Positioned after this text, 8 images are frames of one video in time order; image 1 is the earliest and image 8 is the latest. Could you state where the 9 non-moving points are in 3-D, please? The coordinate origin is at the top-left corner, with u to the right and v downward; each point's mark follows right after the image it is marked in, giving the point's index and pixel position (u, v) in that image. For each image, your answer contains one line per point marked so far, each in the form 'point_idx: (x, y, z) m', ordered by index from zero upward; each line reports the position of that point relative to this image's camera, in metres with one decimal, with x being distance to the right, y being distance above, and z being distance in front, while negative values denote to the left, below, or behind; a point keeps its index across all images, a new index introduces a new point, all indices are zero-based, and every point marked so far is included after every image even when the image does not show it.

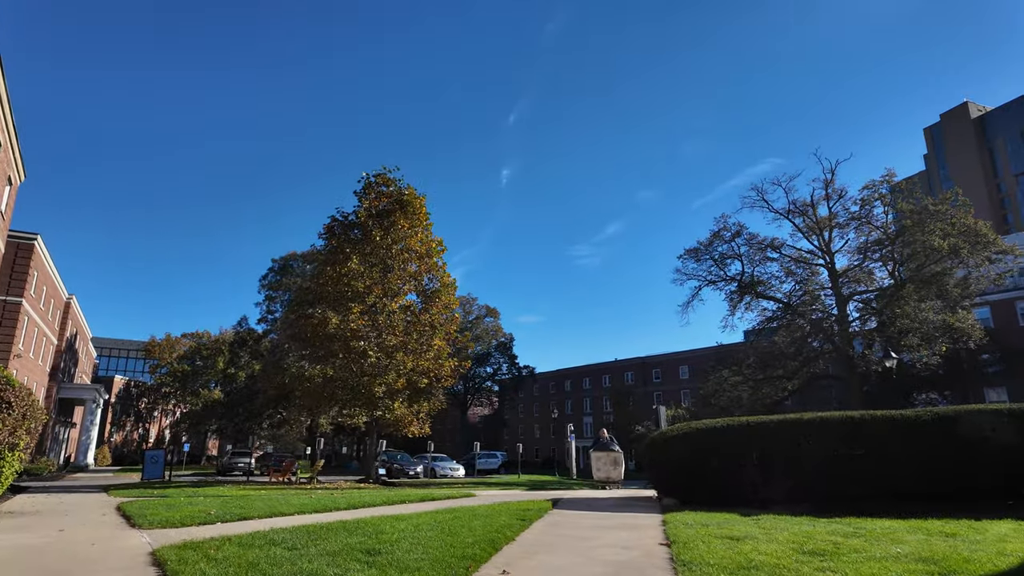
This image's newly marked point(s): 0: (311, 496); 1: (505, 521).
0: (-4.6, -4.7, +13.4) m
1: (-0.1, -3.3, +8.3) m
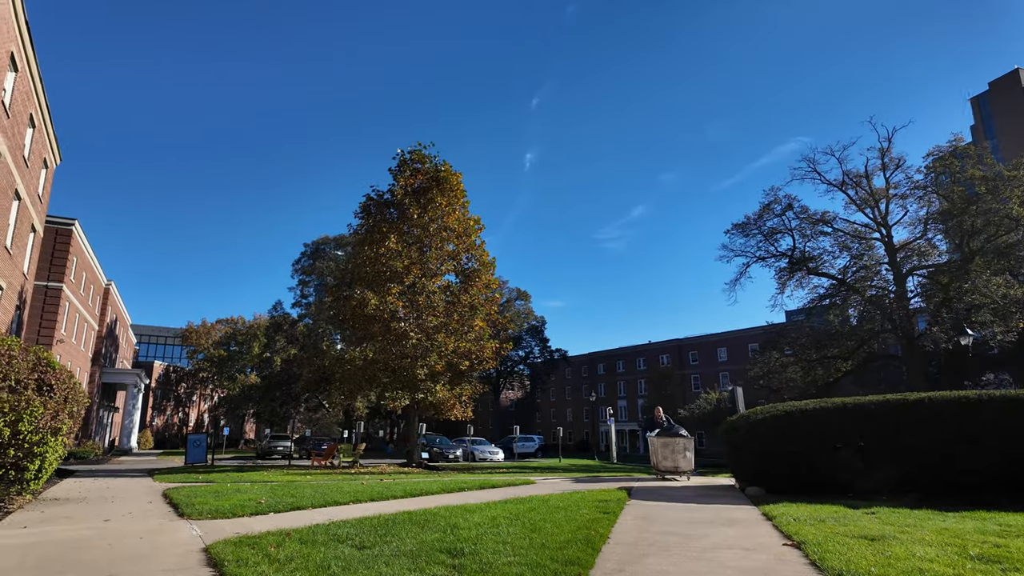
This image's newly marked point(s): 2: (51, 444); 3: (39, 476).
0: (-3.2, -4.2, +12.7) m
1: (+1.0, -2.9, +7.4) m
2: (-8.3, -2.8, +10.7) m
3: (-8.5, -3.4, +10.7) m
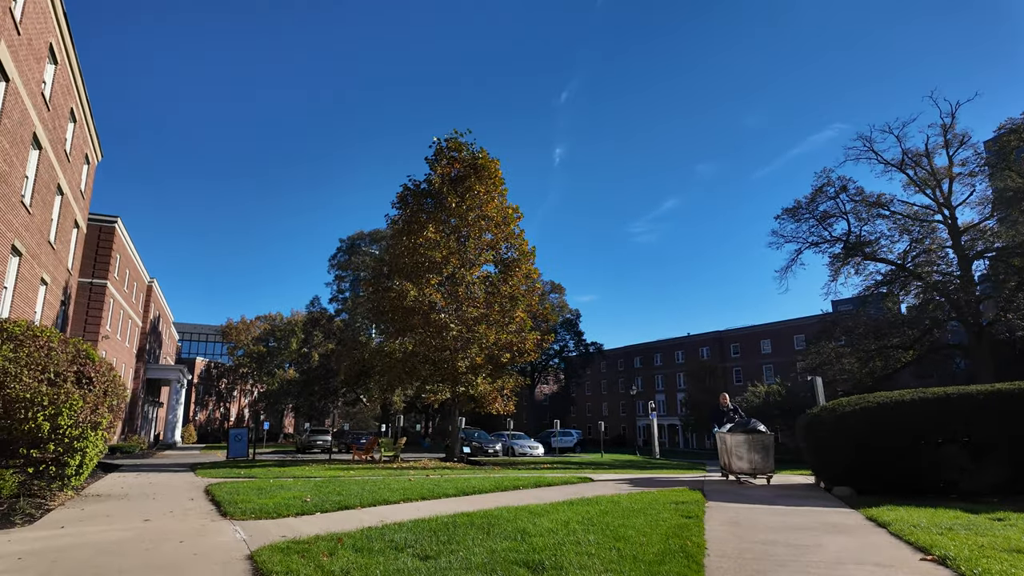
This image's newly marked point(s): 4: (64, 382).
0: (-2.1, -3.9, +12.0) m
1: (+1.8, -2.6, +6.5) m
2: (-7.3, -2.6, +10.3) m
3: (-7.5, -3.2, +10.3) m
4: (-7.7, -1.6, +10.2) m
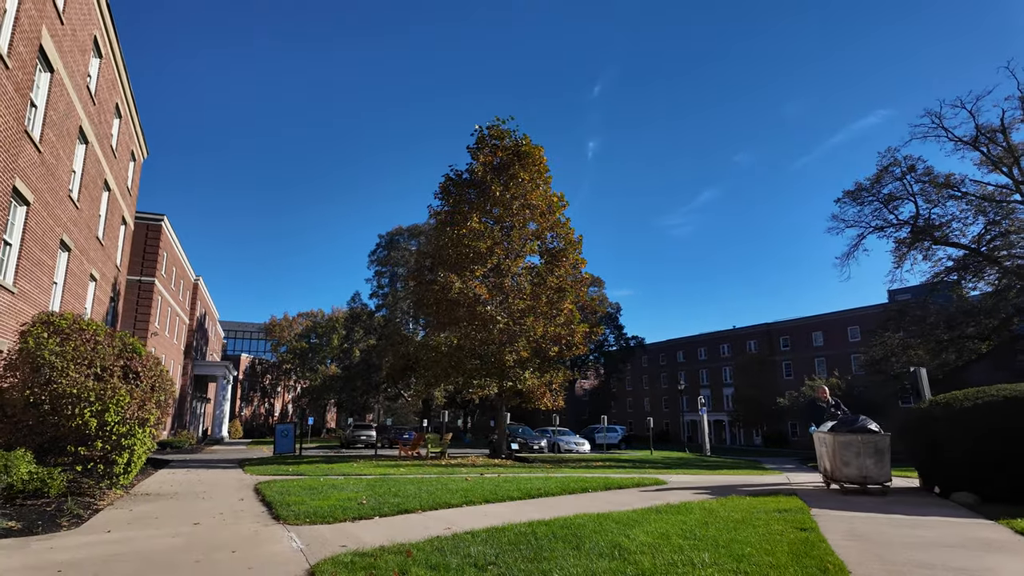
0: (-0.9, -3.6, +11.3) m
1: (+2.6, -2.3, +5.6) m
2: (-6.2, -2.5, +9.9) m
3: (-6.4, -3.1, +9.9) m
4: (-6.6, -1.5, +9.8) m
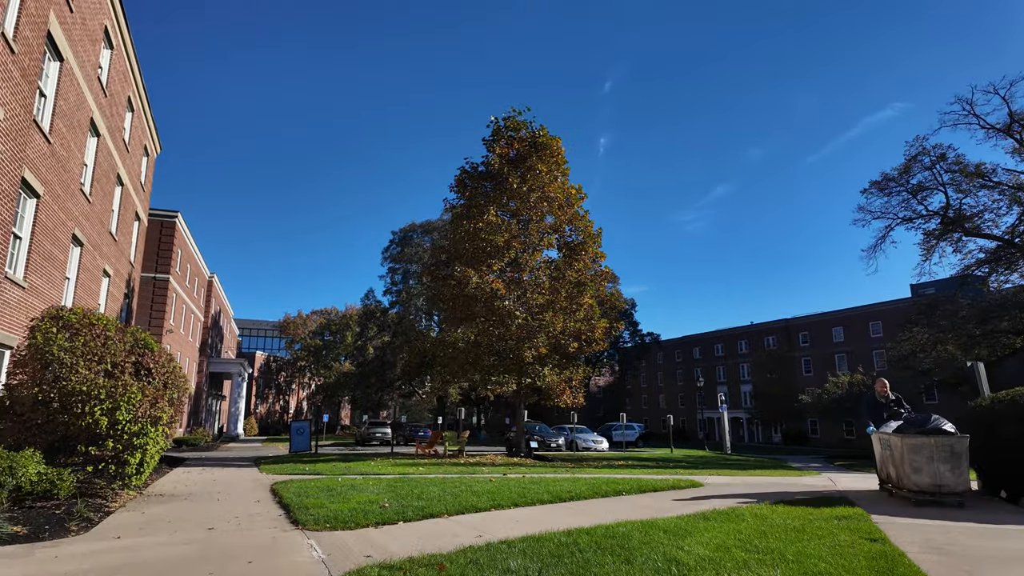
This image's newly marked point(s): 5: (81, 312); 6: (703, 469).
0: (-0.5, -3.5, +10.8) m
1: (+3.0, -2.2, +5.0) m
2: (-5.8, -2.4, +9.5) m
3: (-6.0, -2.9, +9.5) m
4: (-6.2, -1.4, +9.4) m
5: (-7.3, -0.4, +10.1) m
6: (+5.0, -4.7, +15.4) m
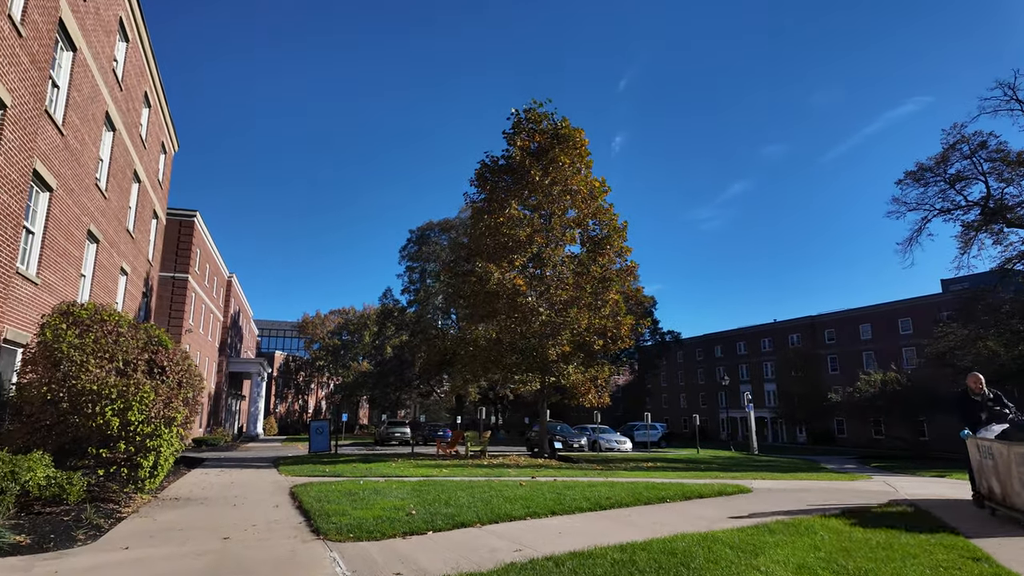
0: (+0.1, -3.4, +10.2) m
1: (+3.3, -2.1, +4.3) m
2: (-5.3, -2.3, +9.0) m
3: (-5.5, -2.8, +9.1) m
4: (-5.7, -1.3, +9.0) m
5: (-6.8, -0.3, +9.7) m
6: (+5.7, -4.6, +14.7) m
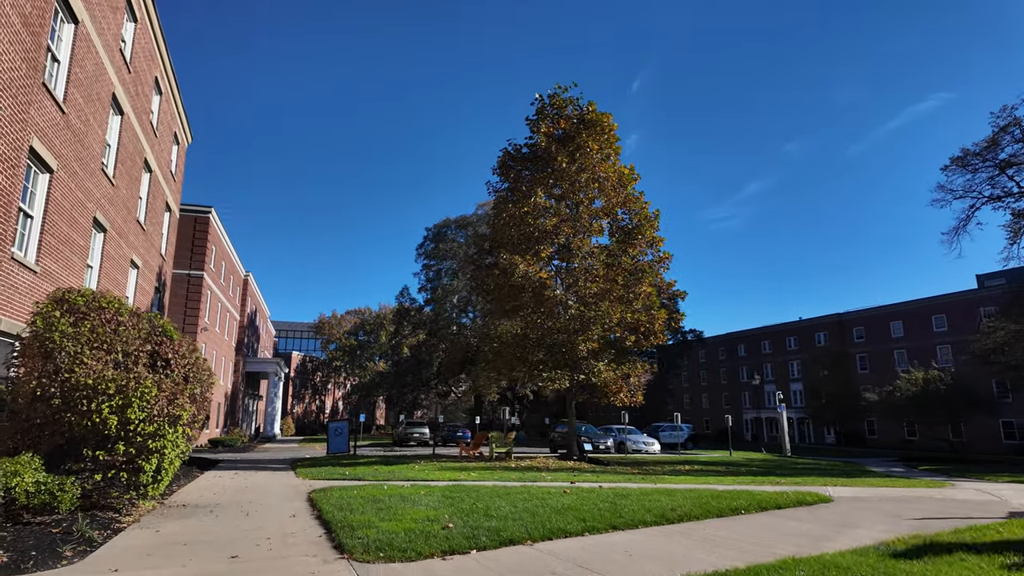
0: (+0.7, -3.1, +9.2) m
1: (+3.8, -1.8, +3.2) m
2: (-4.7, -2.1, +8.1) m
3: (-4.8, -2.6, +8.2) m
4: (-5.1, -1.0, +8.0) m
5: (-6.2, -0.1, +8.8) m
6: (+6.4, -4.3, +13.5) m
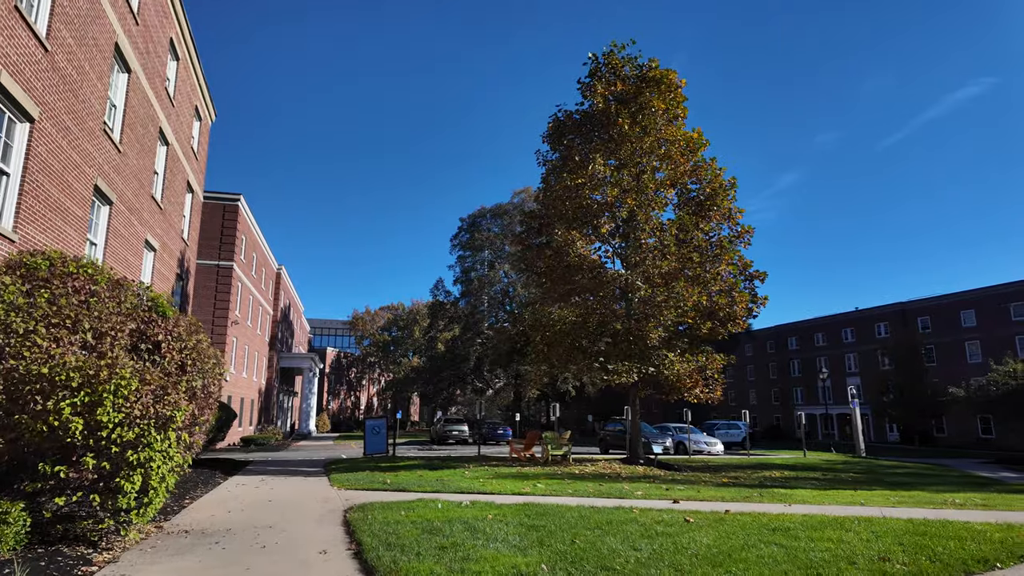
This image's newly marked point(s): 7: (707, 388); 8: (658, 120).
0: (+1.9, -2.6, +6.8) m
1: (+4.7, -1.3, +0.7) m
2: (-3.6, -1.6, +6.0) m
3: (-3.7, -2.2, +6.1) m
4: (-4.0, -0.6, +6.0) m
5: (-5.1, +0.3, +6.8) m
6: (+7.8, -3.7, +10.8) m
7: (+6.1, -3.1, +18.8) m
8: (+4.5, +5.2, +18.3) m
